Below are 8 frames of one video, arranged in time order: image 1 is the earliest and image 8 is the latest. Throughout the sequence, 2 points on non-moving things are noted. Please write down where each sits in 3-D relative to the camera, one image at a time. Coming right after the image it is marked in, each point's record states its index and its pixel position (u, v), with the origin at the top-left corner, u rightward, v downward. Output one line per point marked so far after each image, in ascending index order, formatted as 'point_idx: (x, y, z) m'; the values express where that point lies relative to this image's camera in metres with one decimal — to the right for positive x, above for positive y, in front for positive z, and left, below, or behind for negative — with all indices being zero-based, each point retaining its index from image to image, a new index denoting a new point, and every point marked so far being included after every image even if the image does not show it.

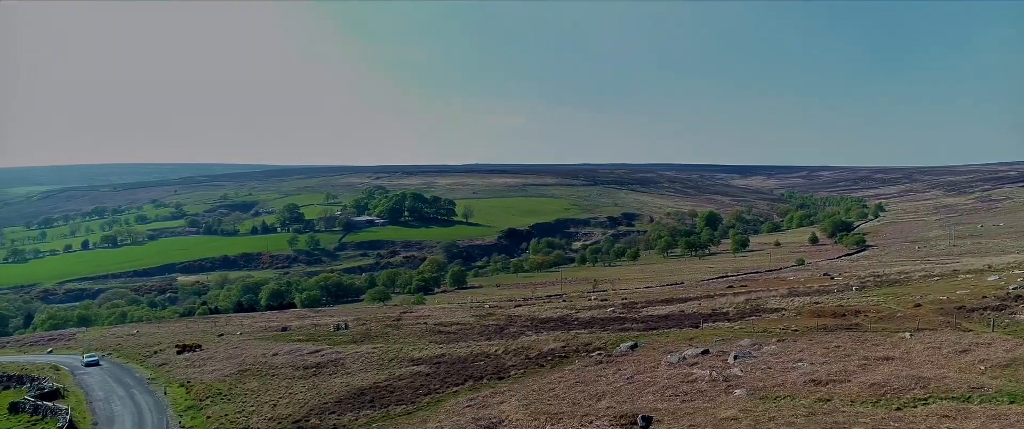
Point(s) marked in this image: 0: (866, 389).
0: (+9.5, -4.7, +19.4) m
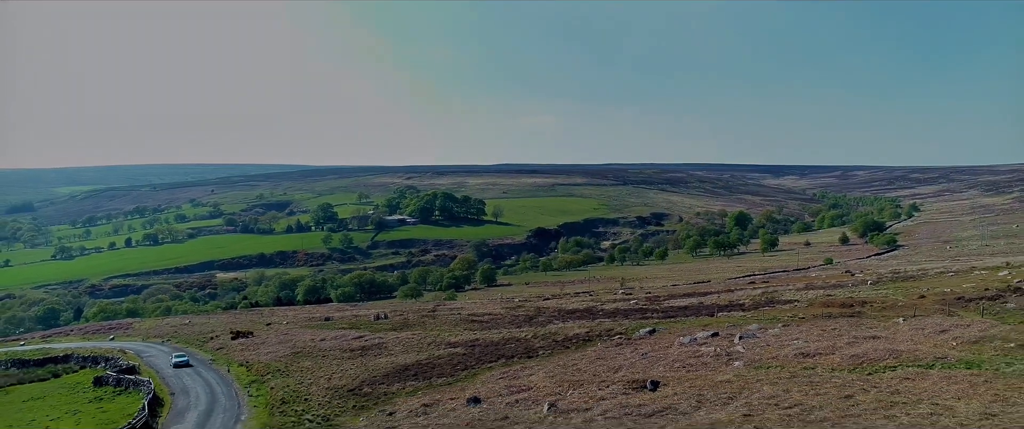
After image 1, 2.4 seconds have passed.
0: (+10.3, -4.5, +22.3) m
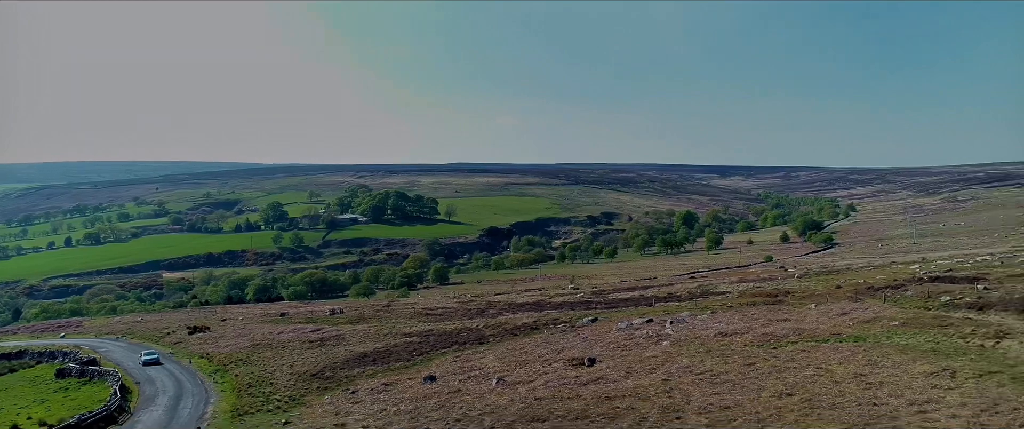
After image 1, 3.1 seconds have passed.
0: (+8.7, -4.3, +25.5) m
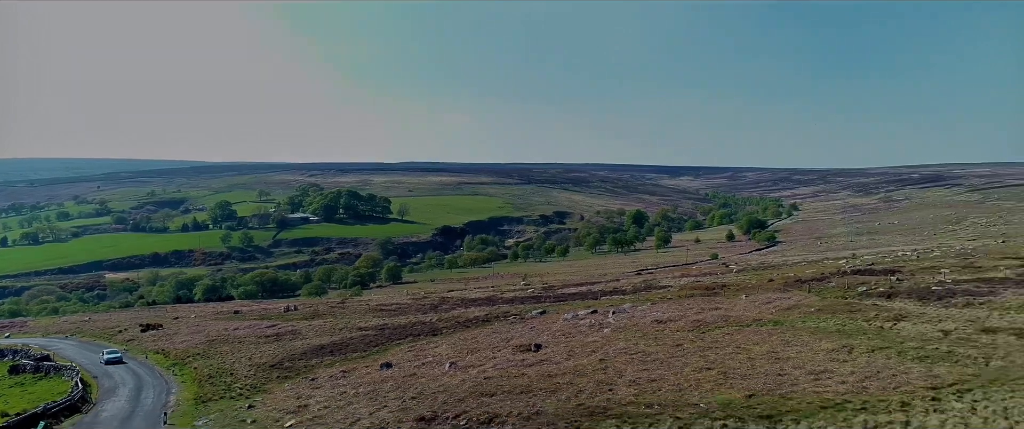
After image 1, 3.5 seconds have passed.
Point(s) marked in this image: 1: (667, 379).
0: (+6.8, -4.2, +27.8) m
1: (+4.0, -4.2, +18.6) m
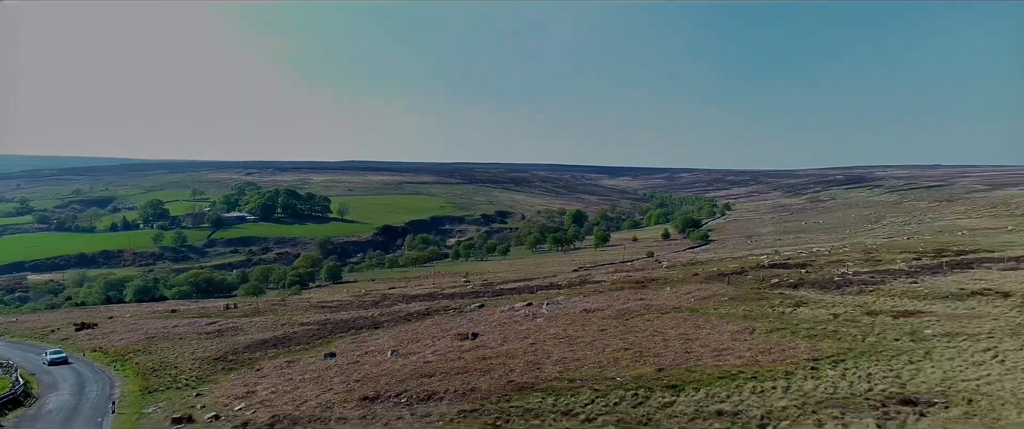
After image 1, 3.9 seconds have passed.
0: (+4.3, -4.1, +30.1) m
1: (+2.2, -4.1, +20.6) m
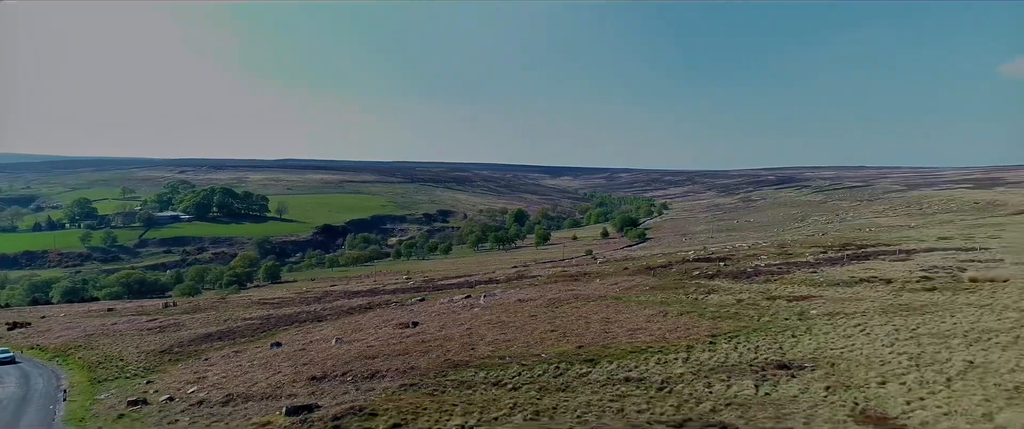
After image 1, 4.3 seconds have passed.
0: (+1.5, -3.9, +32.4) m
1: (+0.2, -3.9, +22.8) m
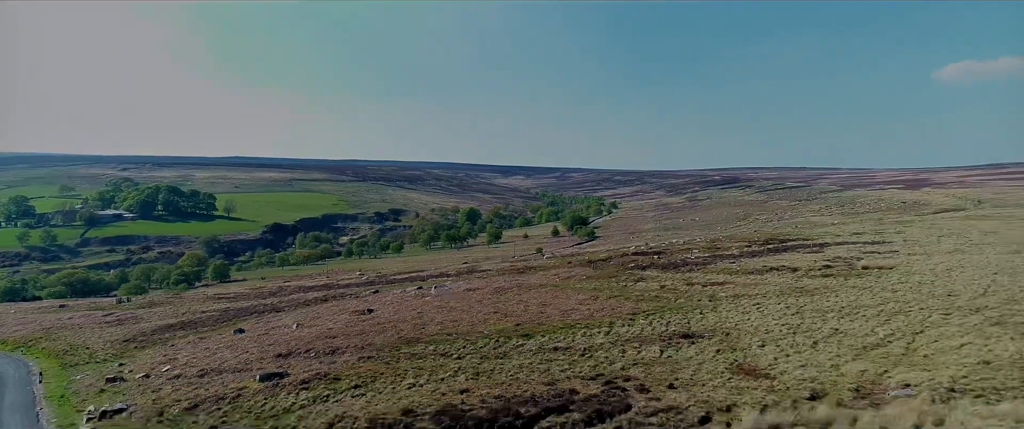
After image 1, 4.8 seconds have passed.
0: (-1.0, -3.7, +35.3) m
1: (-1.7, -3.7, +25.6) m
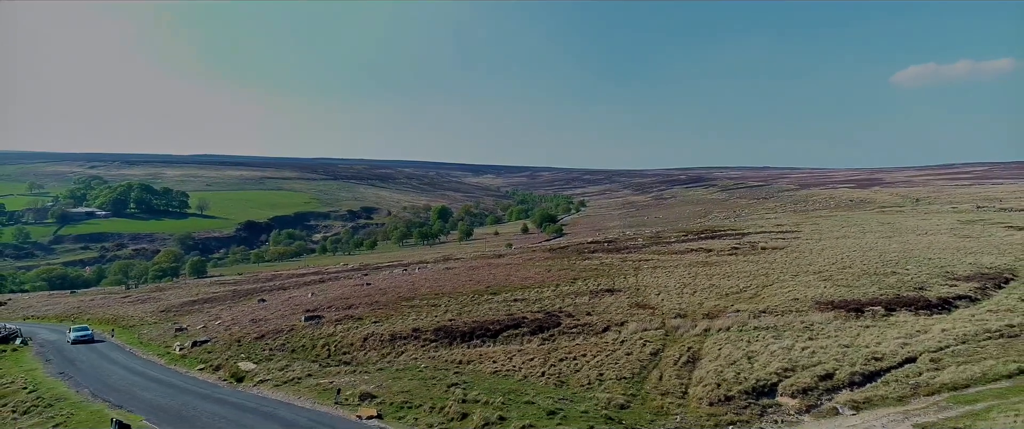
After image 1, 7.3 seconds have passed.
0: (-2.8, -3.2, +43.2) m
1: (-3.0, -3.3, +33.5) m
